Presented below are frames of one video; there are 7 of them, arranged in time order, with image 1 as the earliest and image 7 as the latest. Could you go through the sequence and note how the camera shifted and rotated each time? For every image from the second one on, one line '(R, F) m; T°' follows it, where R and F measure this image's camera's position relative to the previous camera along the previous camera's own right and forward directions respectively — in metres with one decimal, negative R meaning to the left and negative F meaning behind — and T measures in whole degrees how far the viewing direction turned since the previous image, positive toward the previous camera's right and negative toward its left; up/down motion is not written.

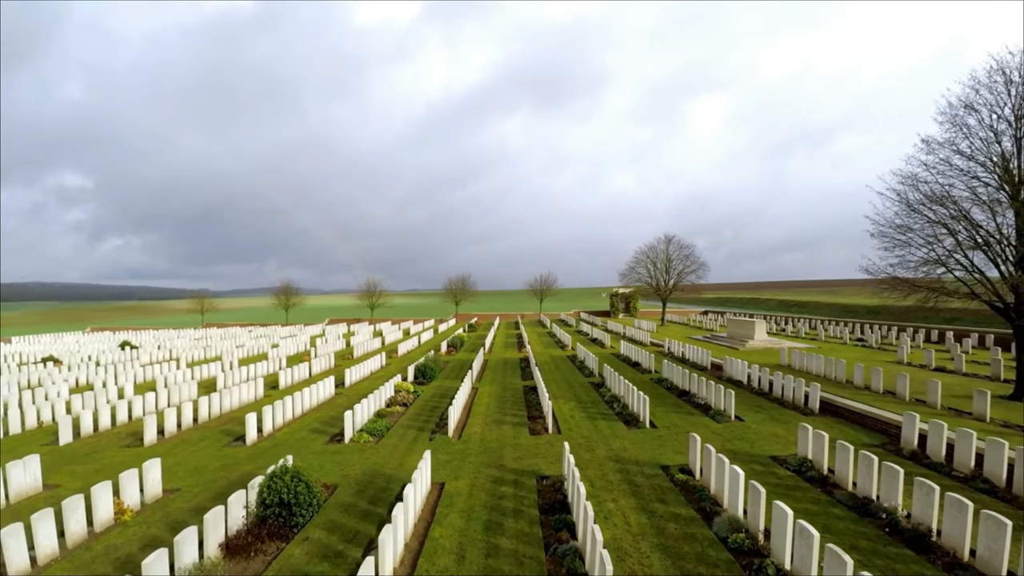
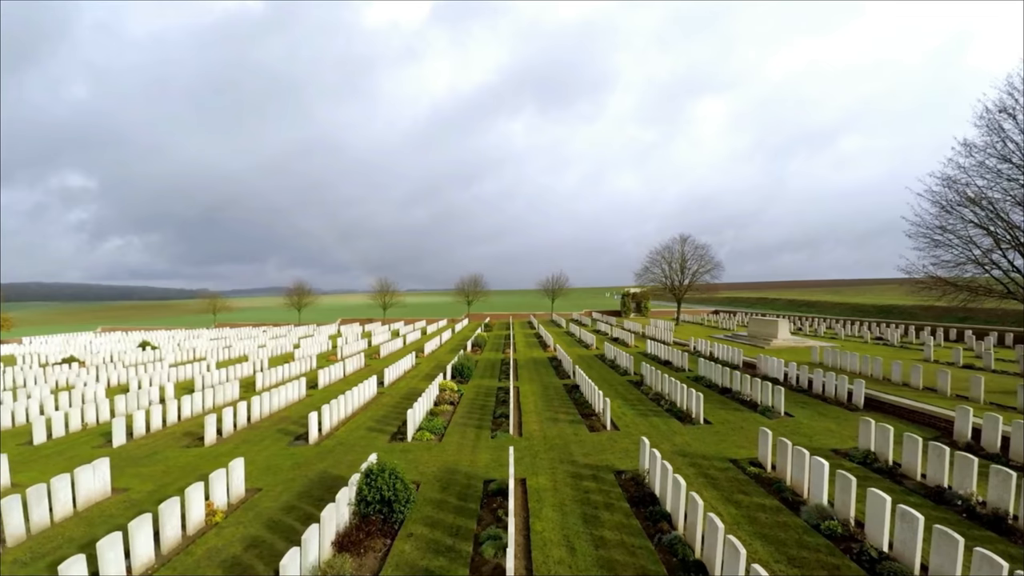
(-1.7, -0.3) m; +1°
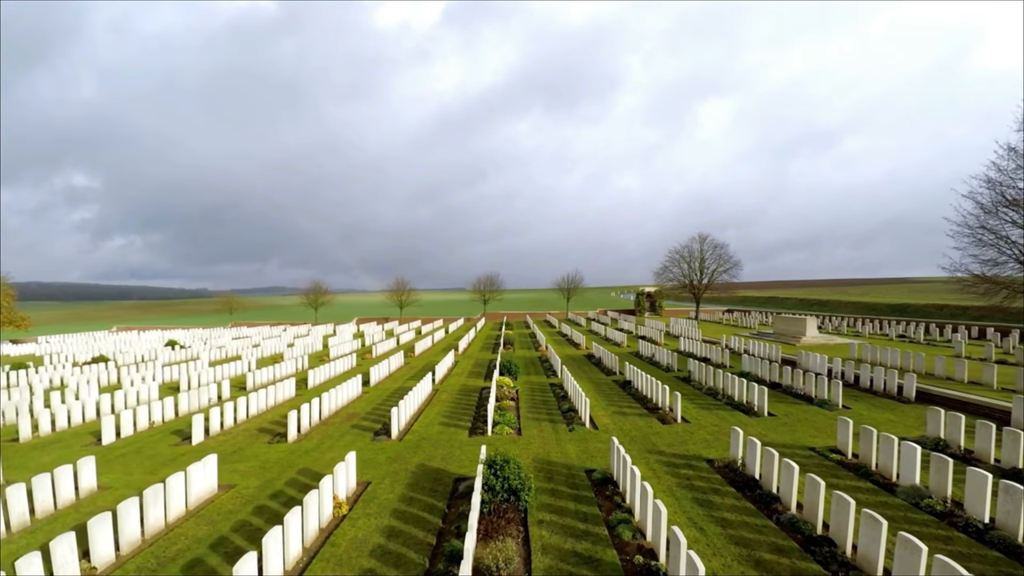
(-2.3, -0.4) m; +2°
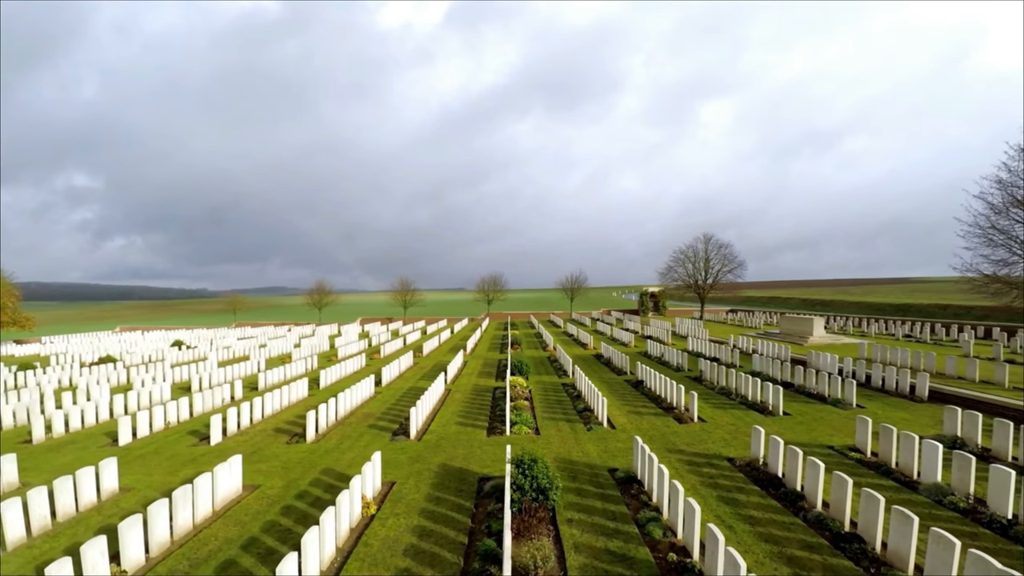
(+2.4, +0.5) m; -2°
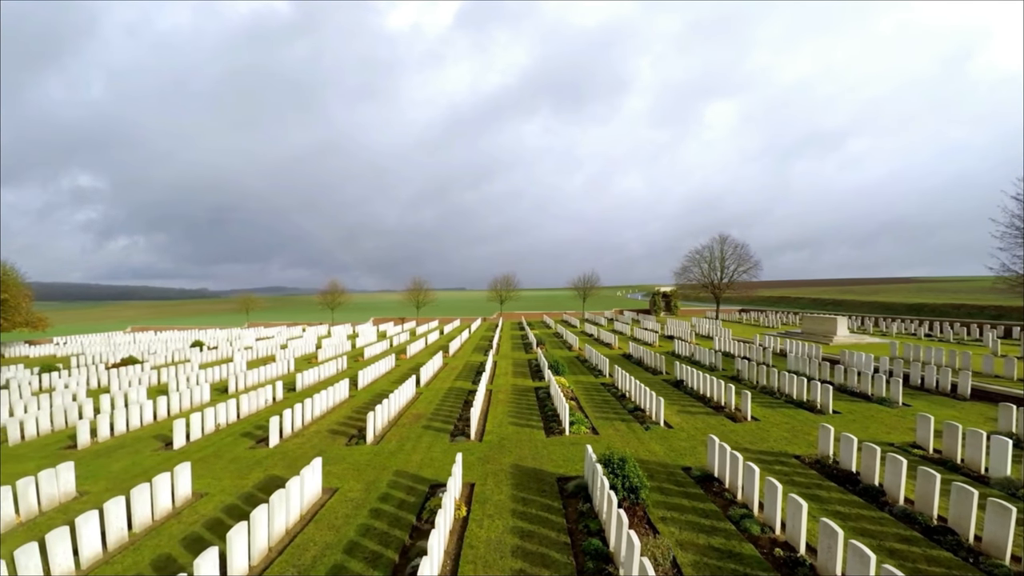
(-1.7, -0.1) m; +1°
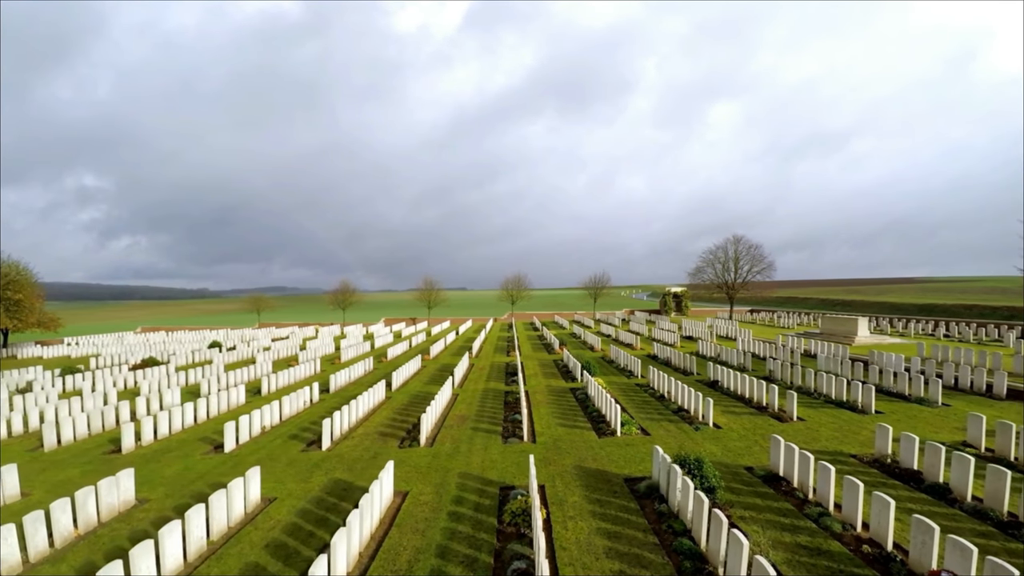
(-1.5, -0.1) m; +1°
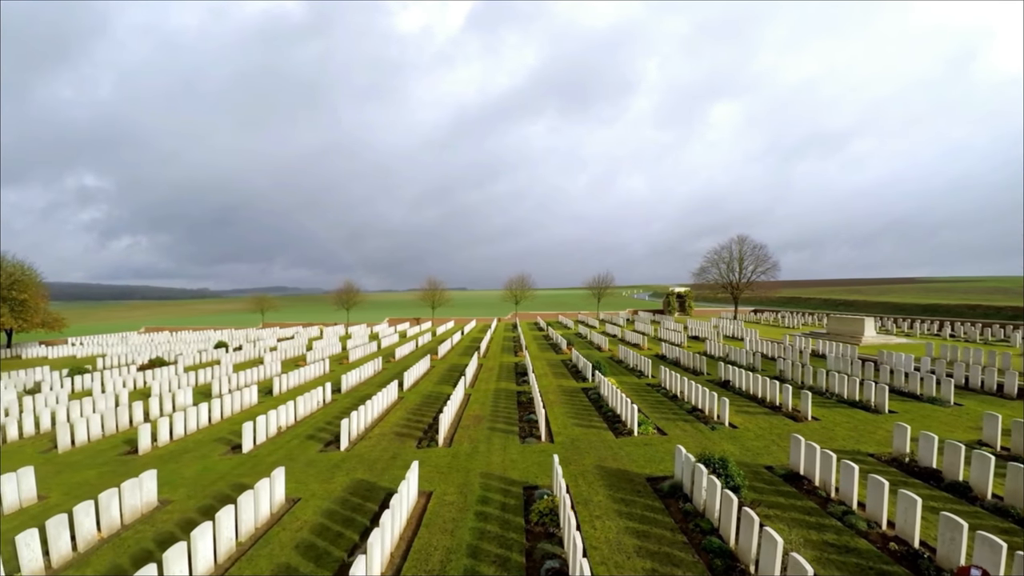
(+2.3, +0.3) m; -2°
